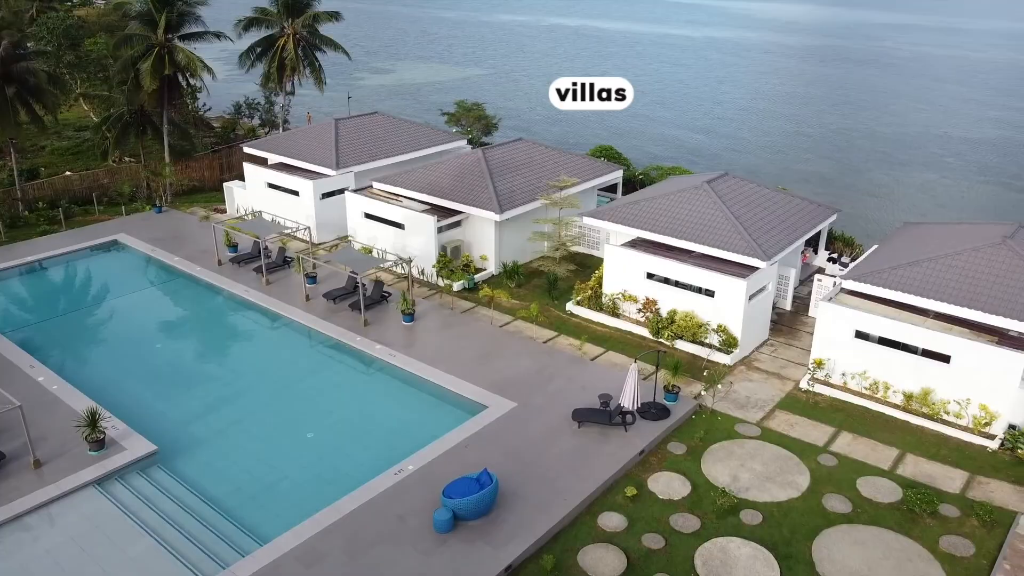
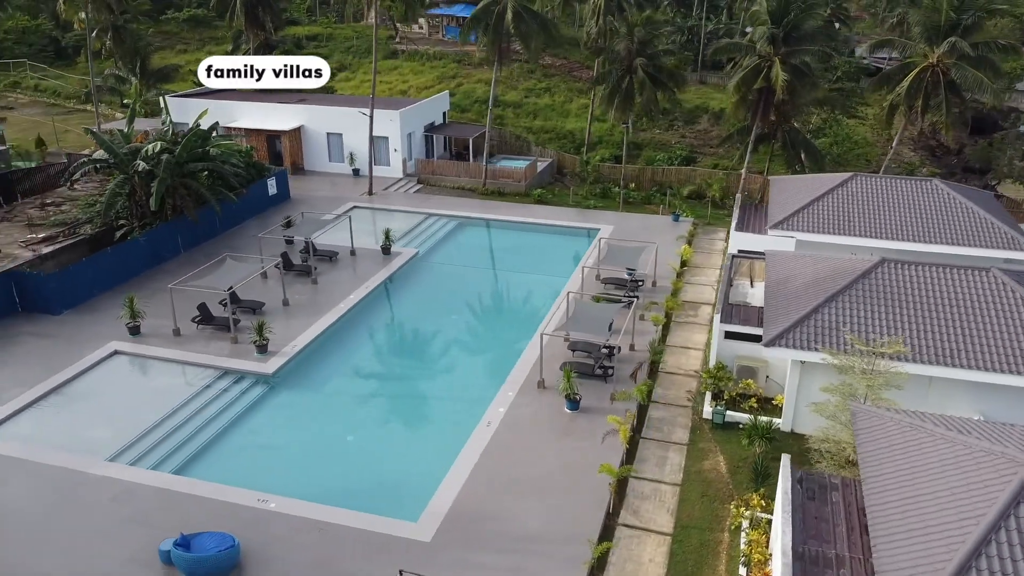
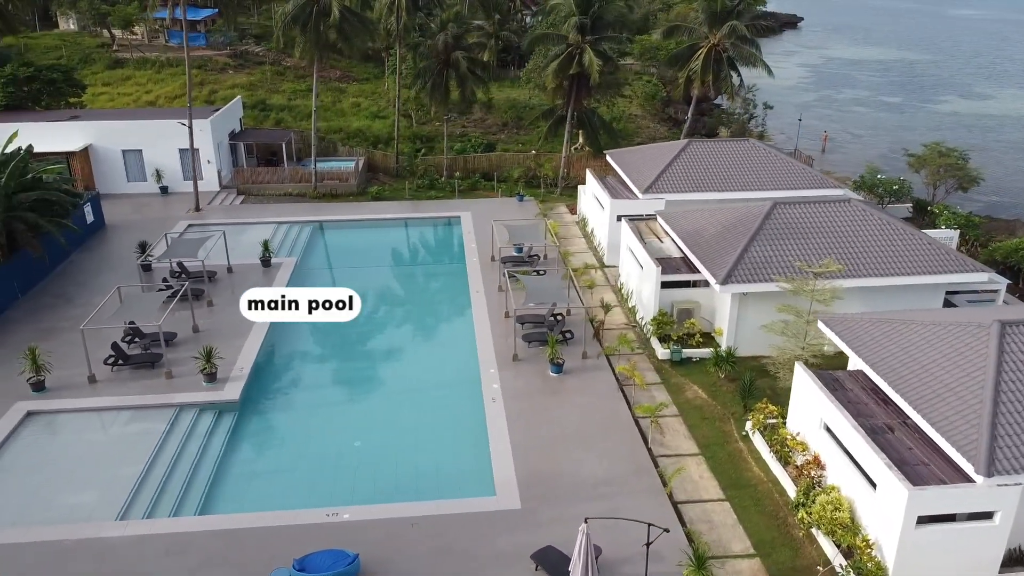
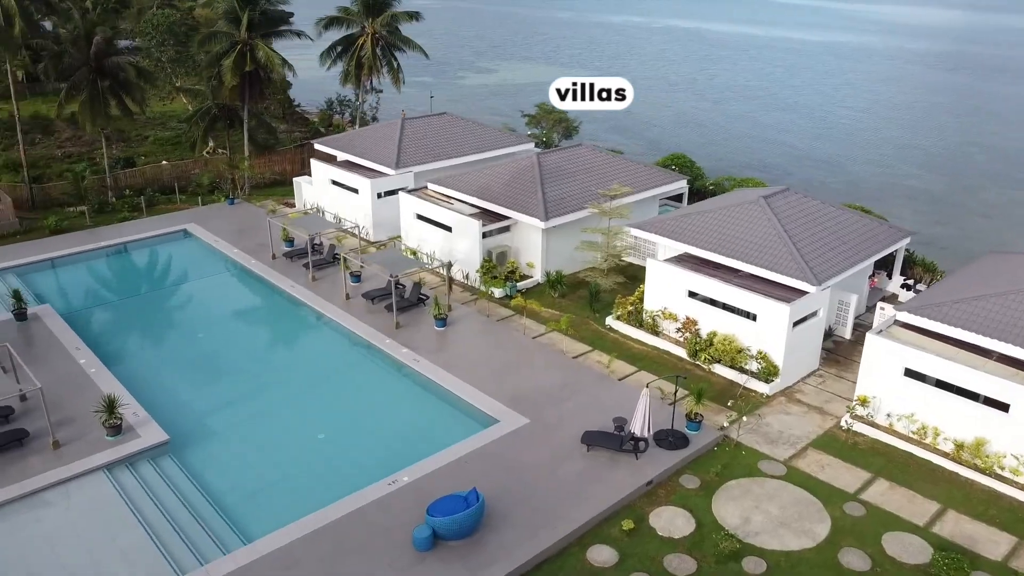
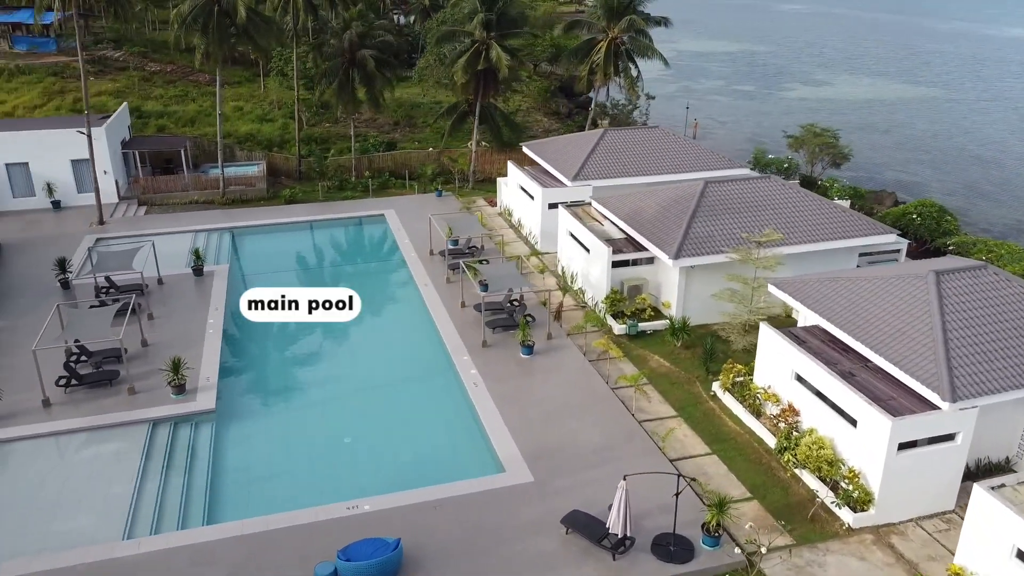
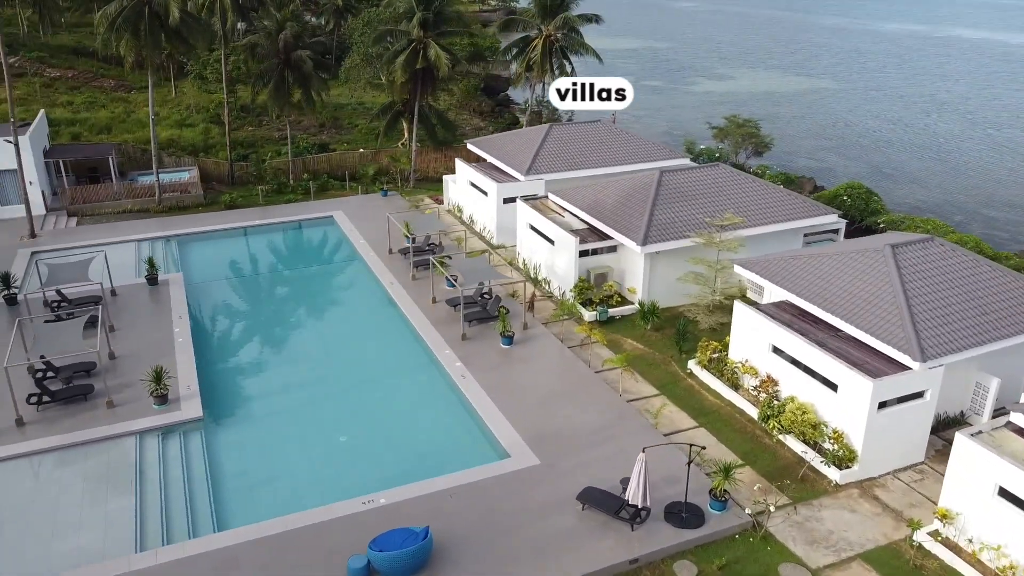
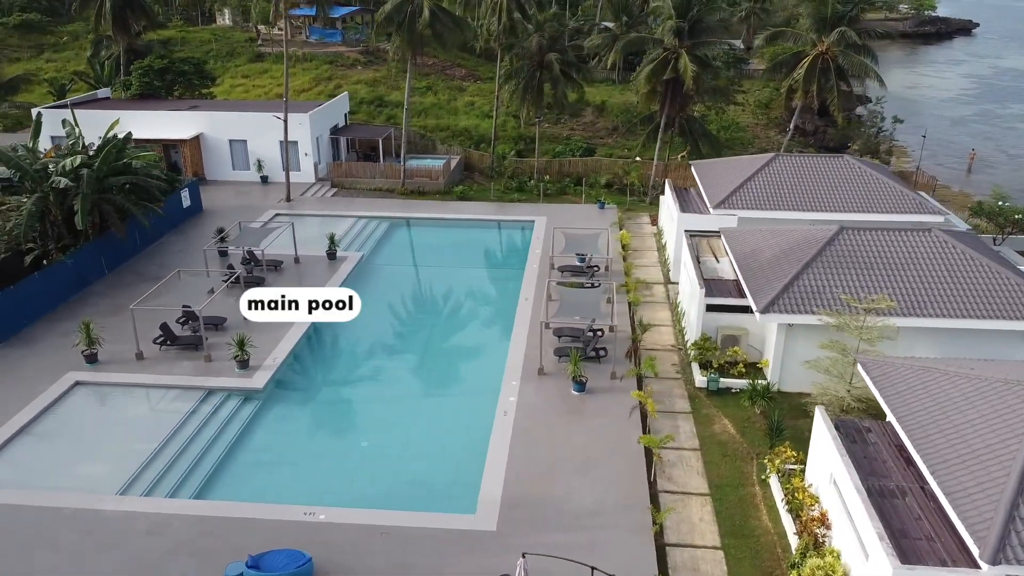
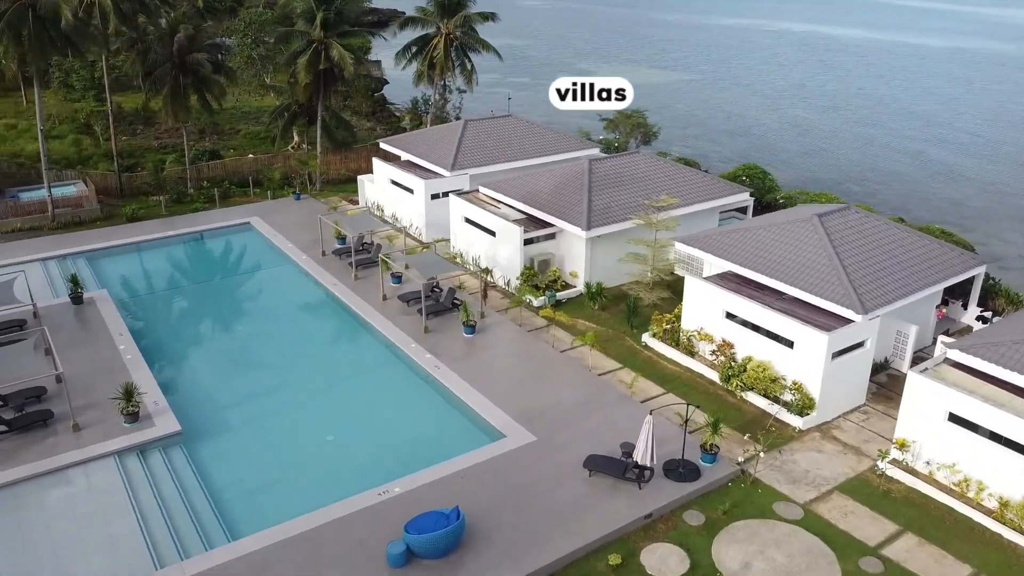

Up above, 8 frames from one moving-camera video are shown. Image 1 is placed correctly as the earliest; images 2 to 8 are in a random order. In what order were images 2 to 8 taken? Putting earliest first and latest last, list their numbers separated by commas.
4, 8, 6, 5, 3, 7, 2
